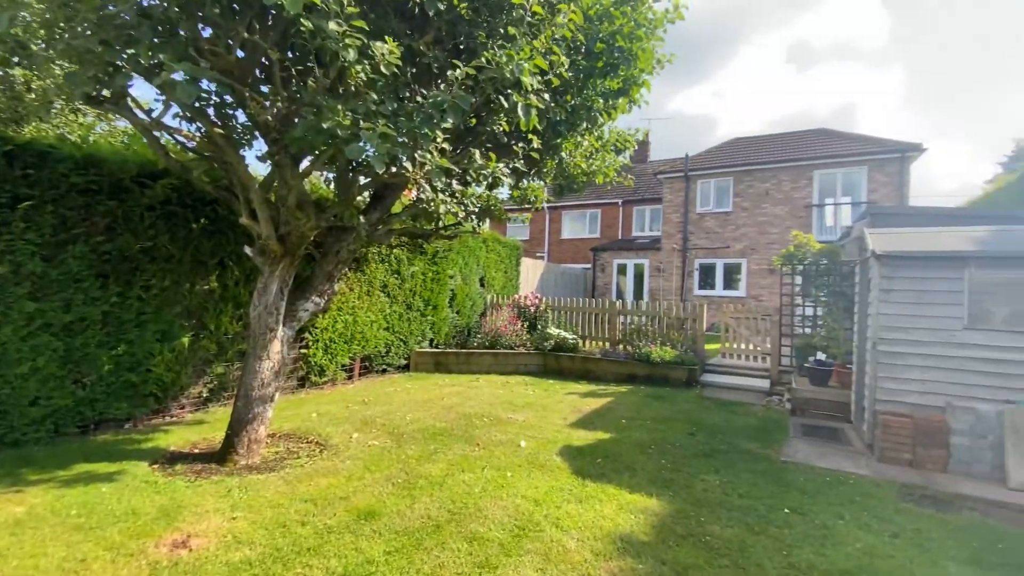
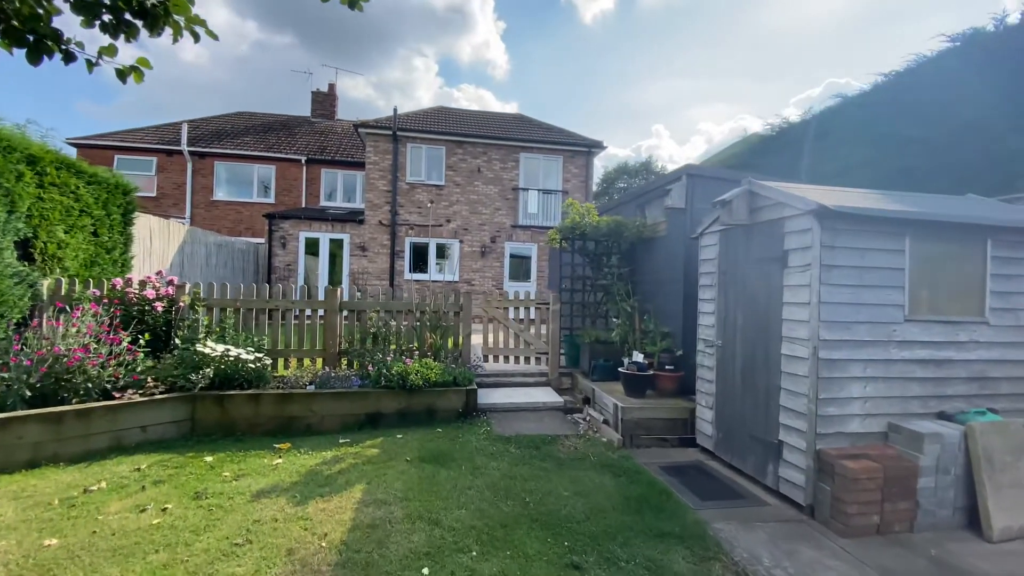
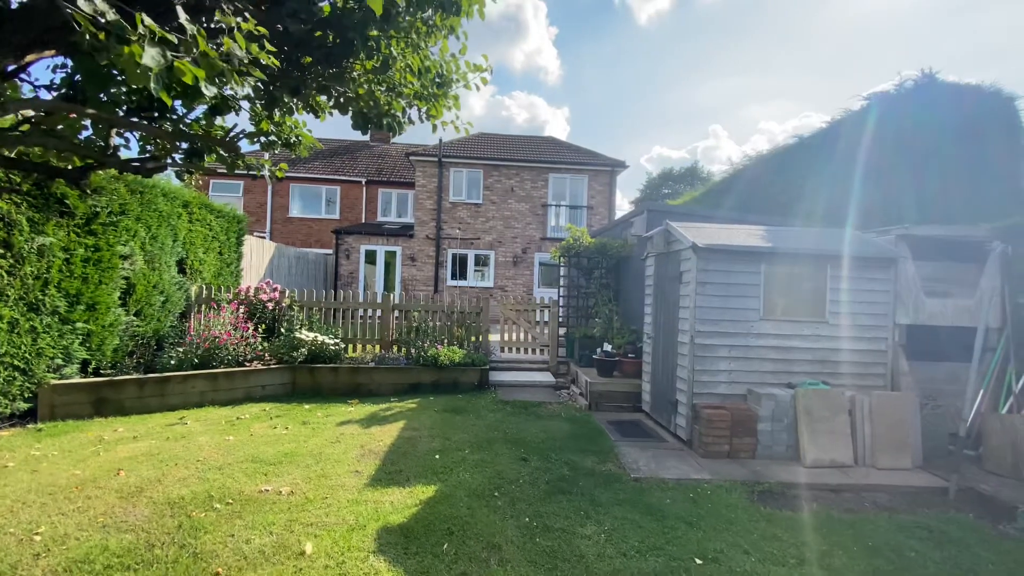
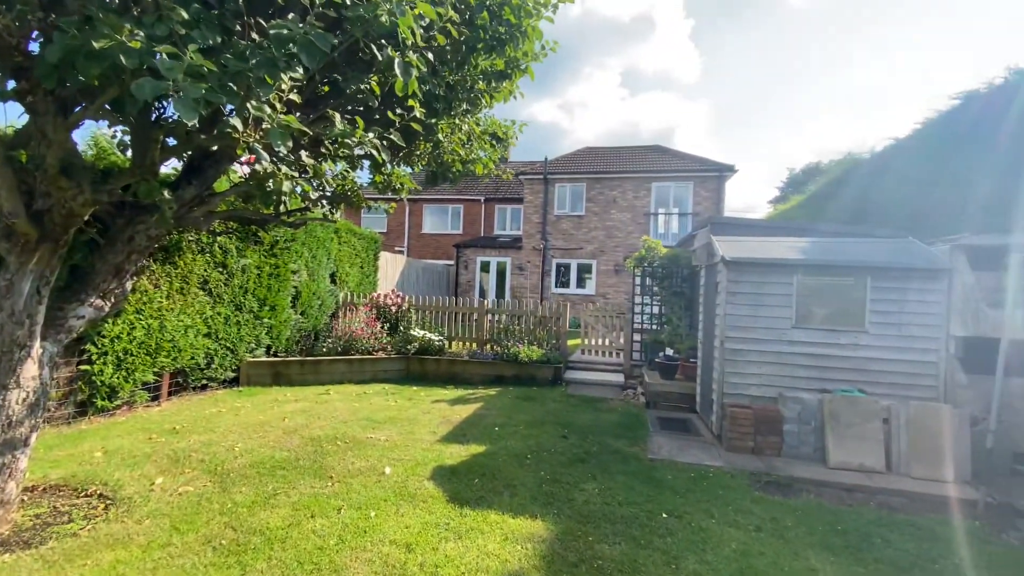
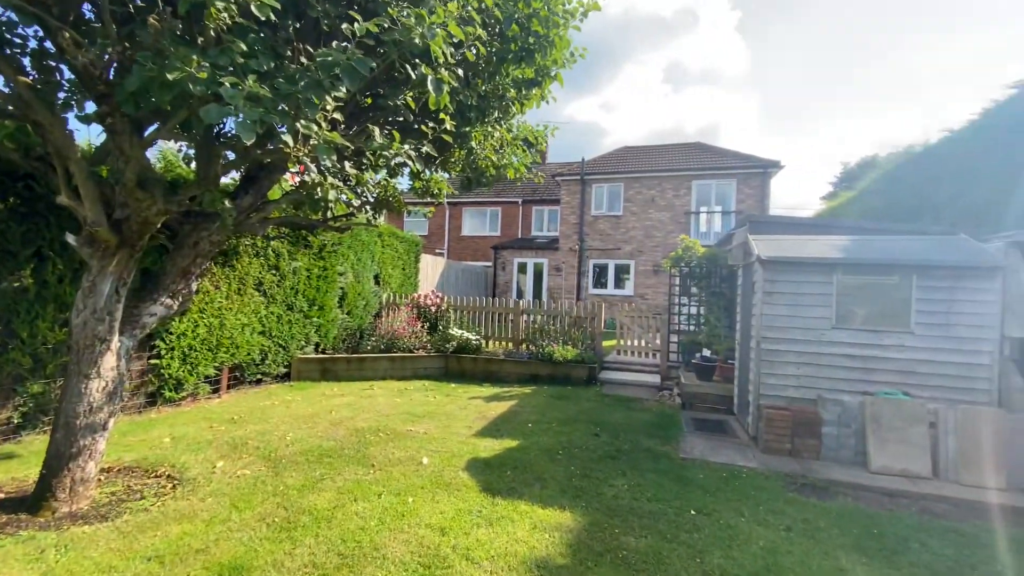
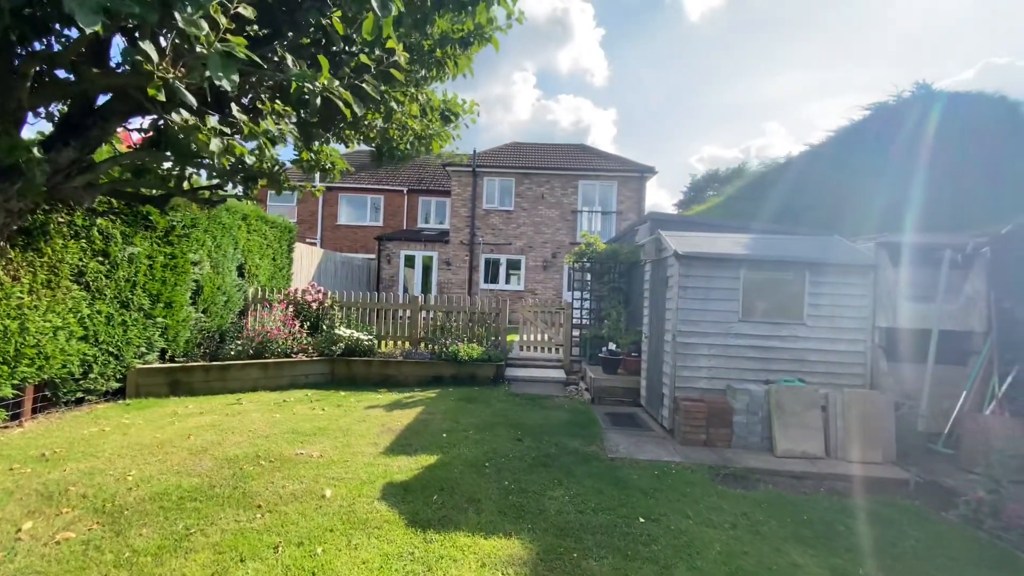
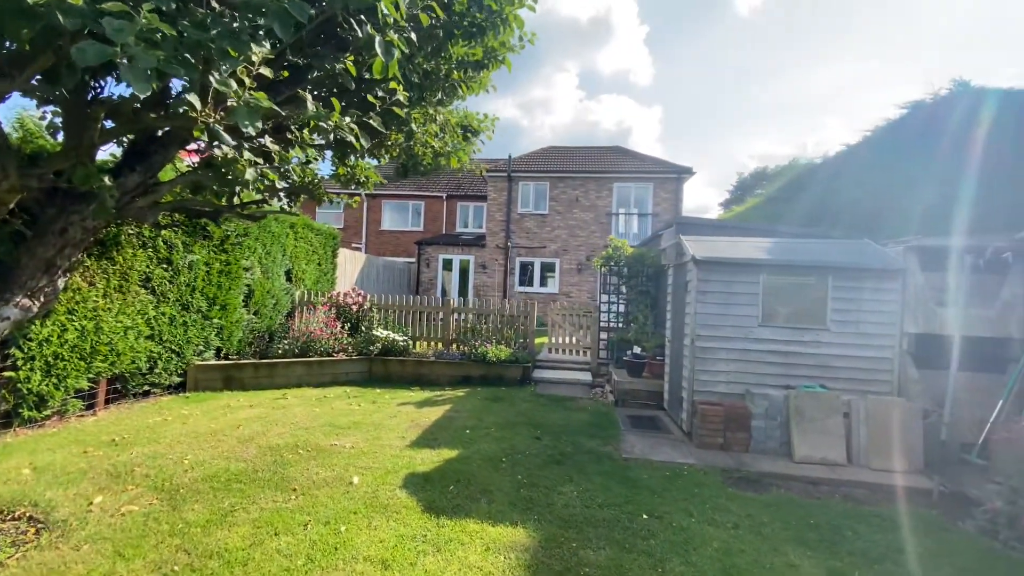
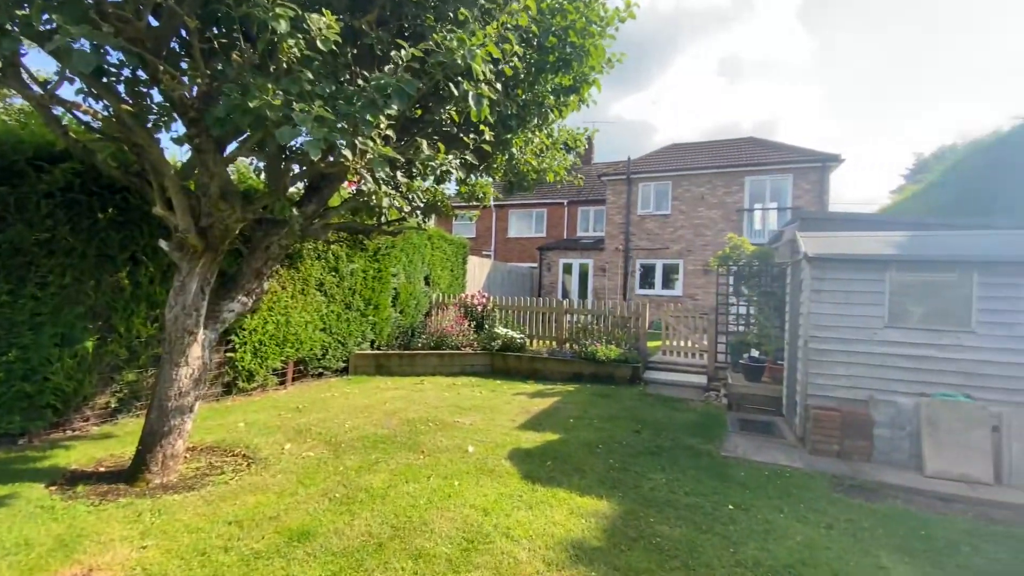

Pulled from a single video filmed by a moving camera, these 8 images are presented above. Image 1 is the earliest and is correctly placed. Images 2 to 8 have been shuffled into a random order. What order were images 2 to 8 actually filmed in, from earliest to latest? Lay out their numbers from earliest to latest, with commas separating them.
8, 5, 4, 7, 6, 3, 2
